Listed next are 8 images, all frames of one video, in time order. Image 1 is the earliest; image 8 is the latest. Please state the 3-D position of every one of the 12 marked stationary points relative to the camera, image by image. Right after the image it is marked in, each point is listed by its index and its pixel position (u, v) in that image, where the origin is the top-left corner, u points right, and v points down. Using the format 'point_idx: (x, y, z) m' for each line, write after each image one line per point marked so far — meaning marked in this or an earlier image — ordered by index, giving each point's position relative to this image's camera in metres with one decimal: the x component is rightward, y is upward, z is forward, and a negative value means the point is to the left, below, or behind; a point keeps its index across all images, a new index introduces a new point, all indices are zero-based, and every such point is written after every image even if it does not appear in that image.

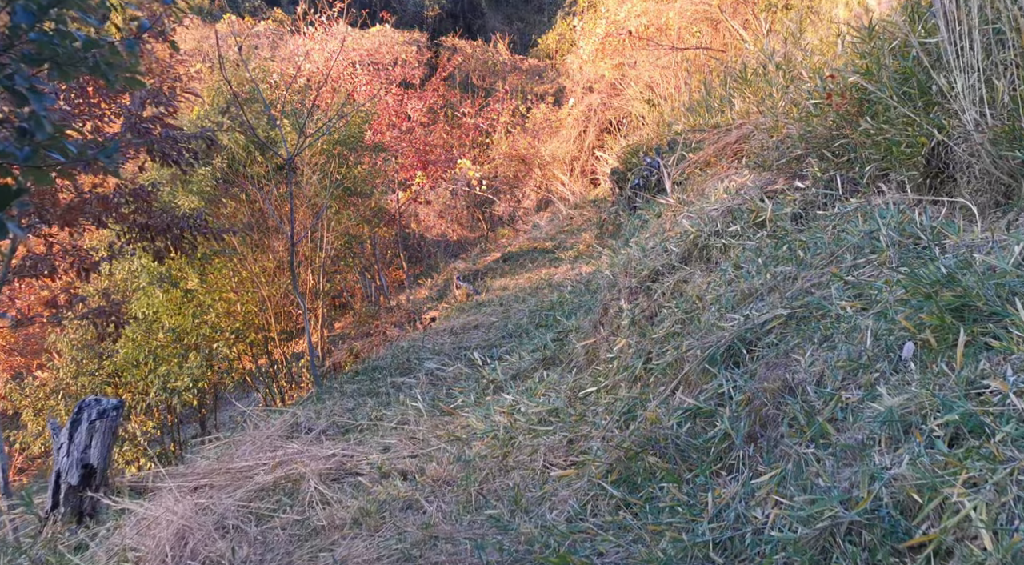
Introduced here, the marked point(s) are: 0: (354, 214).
0: (-1.6, +0.7, +11.3) m
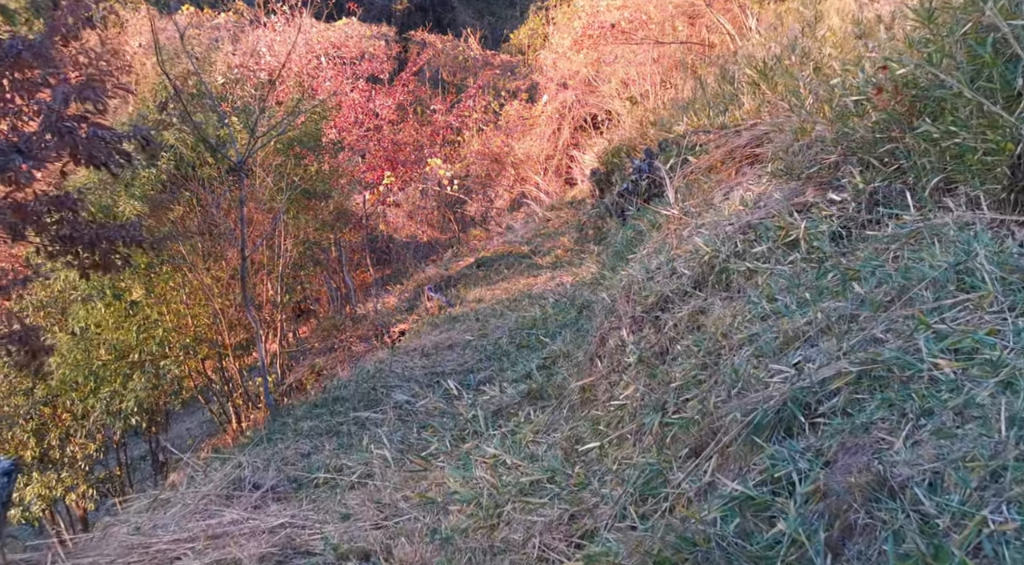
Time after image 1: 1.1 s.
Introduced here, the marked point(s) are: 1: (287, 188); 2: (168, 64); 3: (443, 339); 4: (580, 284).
0: (-1.8, +0.6, +10.5) m
1: (-1.9, +0.8, +9.8) m
2: (-2.9, +1.8, +9.6) m
3: (-0.5, -0.4, +8.2) m
4: (+0.6, 0.0, +9.1) m
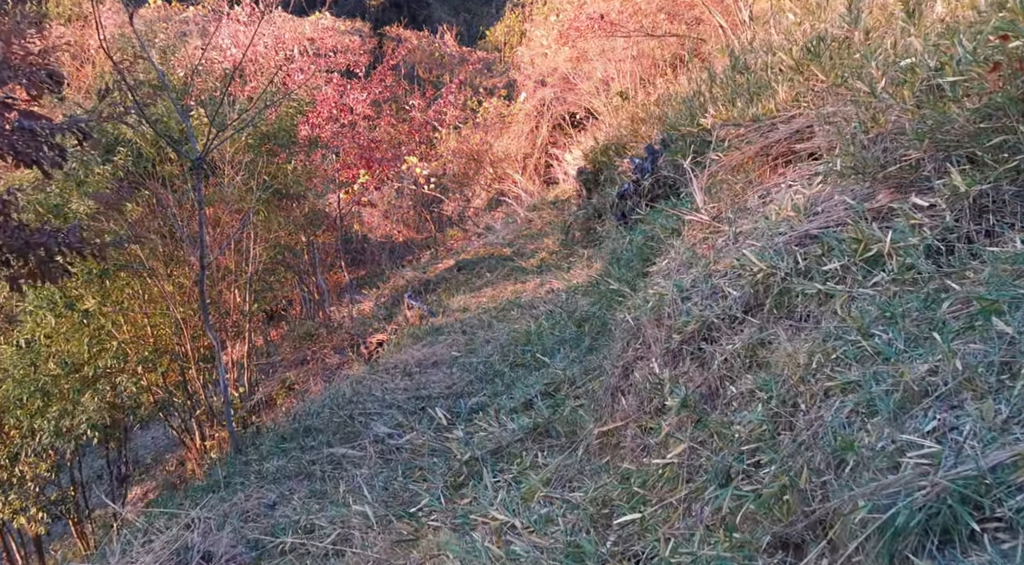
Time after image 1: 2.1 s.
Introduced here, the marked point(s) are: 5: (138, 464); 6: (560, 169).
0: (-2.0, +0.5, +9.7) m
1: (-2.0, +0.8, +9.0) m
2: (-3.0, +1.8, +8.8) m
3: (-0.6, -0.5, +7.4) m
4: (+0.5, -0.1, +8.4) m
5: (-3.4, -1.7, +10.3) m
6: (+0.6, +1.5, +15.4) m
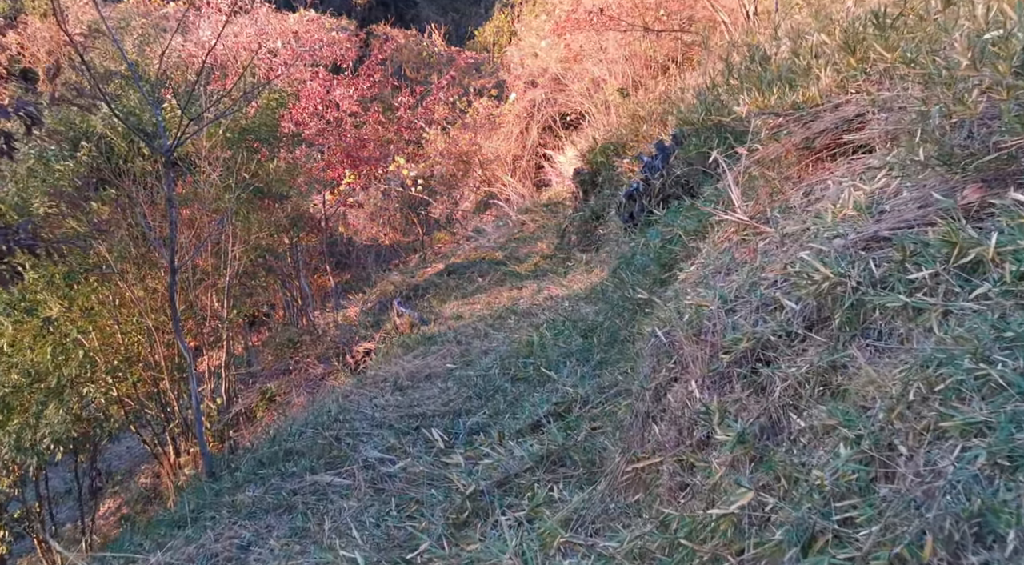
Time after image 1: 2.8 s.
0: (-2.0, +0.5, +9.1) m
1: (-2.1, +0.7, +8.4) m
2: (-3.0, +1.7, +8.2) m
3: (-0.6, -0.5, +6.9) m
4: (+0.5, -0.2, +7.9) m
5: (-3.5, -1.7, +9.7) m
6: (+0.5, +1.4, +14.8) m
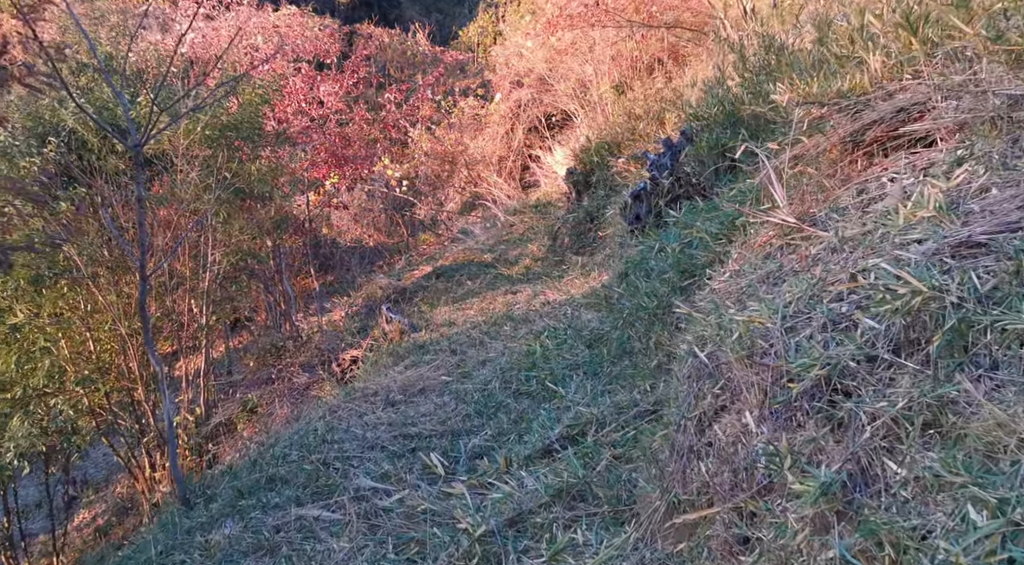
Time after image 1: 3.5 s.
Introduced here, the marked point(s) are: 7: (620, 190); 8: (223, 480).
0: (-2.0, +0.5, +8.6) m
1: (-2.1, +0.7, +7.9) m
2: (-3.0, +1.7, +7.7) m
3: (-0.6, -0.6, +6.4) m
4: (+0.4, -0.2, +7.4) m
5: (-3.5, -1.7, +9.2) m
6: (+0.4, +1.4, +14.4) m
7: (+1.0, +0.9, +11.0) m
8: (-1.5, -1.0, +5.9) m
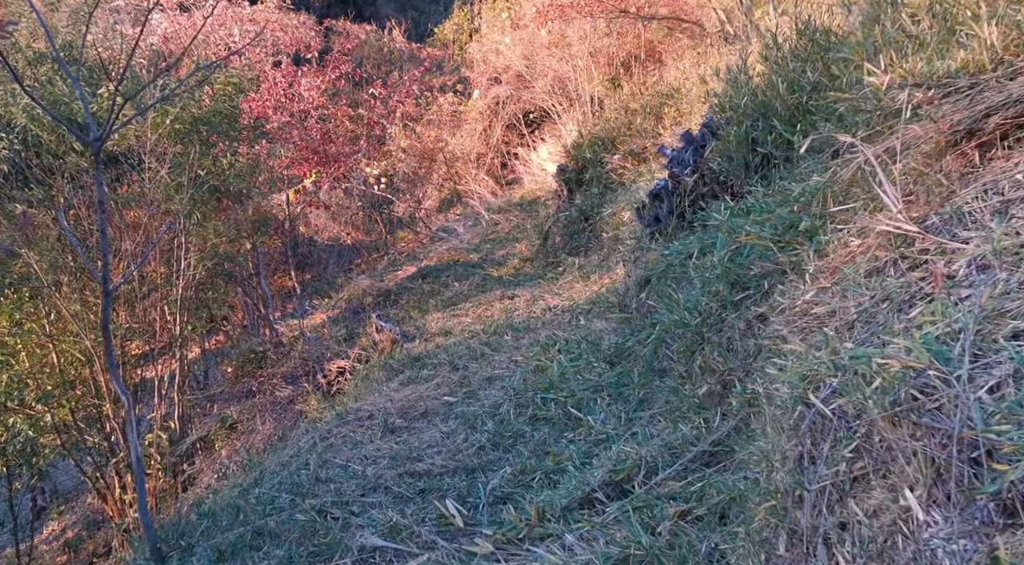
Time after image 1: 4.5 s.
0: (-2.0, +0.4, +7.9) m
1: (-2.1, +0.6, +7.2) m
2: (-3.0, +1.6, +6.9) m
3: (-0.6, -0.6, +5.7) m
4: (+0.5, -0.2, +6.8) m
5: (-3.5, -1.8, +8.5) m
6: (+0.2, +1.4, +13.7) m
7: (+1.0, +0.9, +10.3) m
8: (-1.4, -1.1, +5.2) m
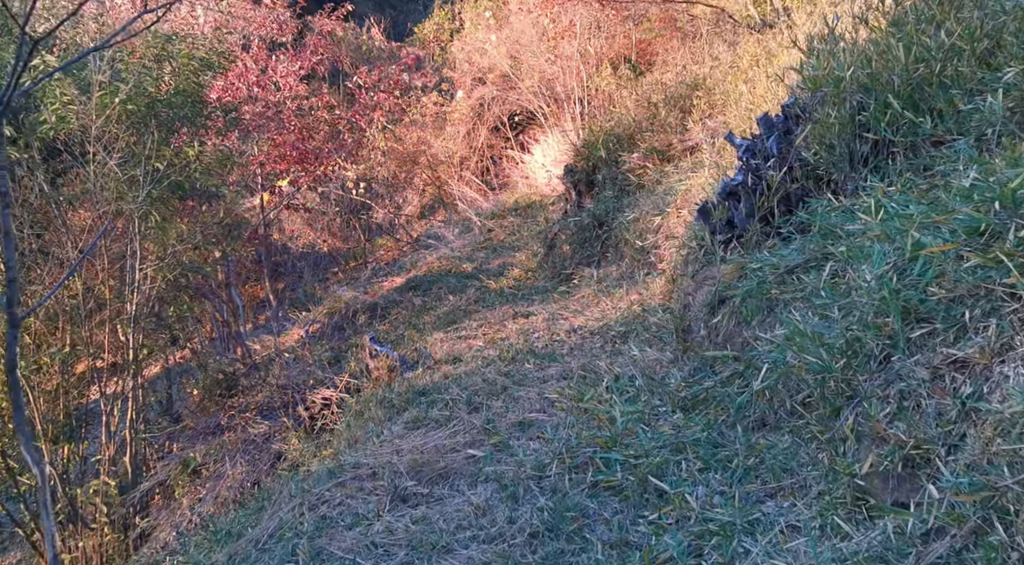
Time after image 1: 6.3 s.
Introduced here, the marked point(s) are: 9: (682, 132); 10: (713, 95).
0: (-1.9, +0.3, +6.7) m
1: (-1.9, +0.5, +5.9) m
2: (-2.9, +1.6, +5.7) m
3: (-0.4, -0.7, +4.5) m
4: (+0.6, -0.3, +5.6) m
5: (-3.4, -1.9, +7.2) m
6: (+0.2, +1.2, +12.5) m
7: (+1.0, +0.7, +9.2) m
8: (-1.3, -1.1, +3.9) m
9: (+1.4, +1.3, +9.4) m
10: (+1.6, +1.5, +9.3) m
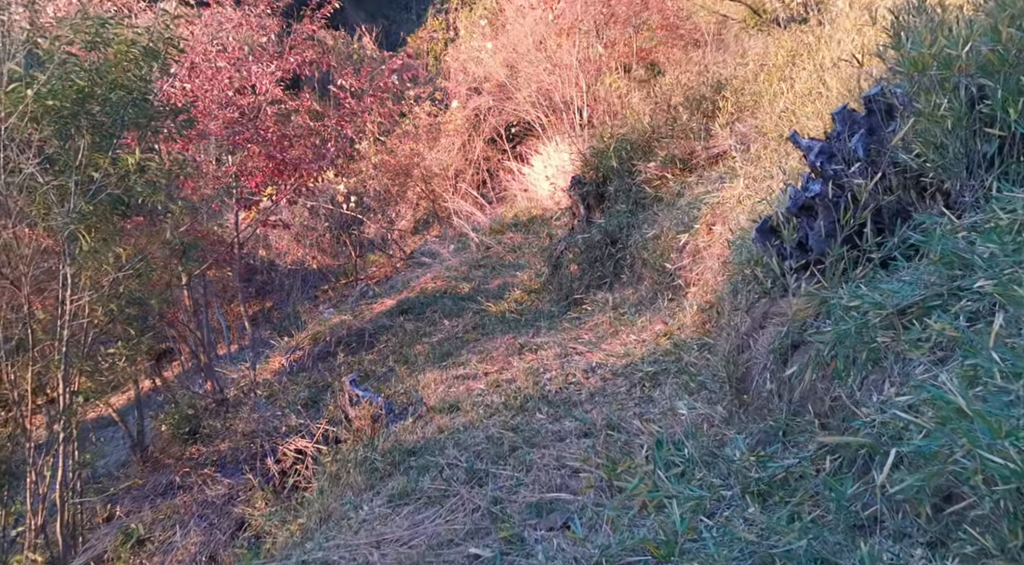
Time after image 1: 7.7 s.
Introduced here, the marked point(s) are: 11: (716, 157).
0: (-1.9, +0.2, +5.6) m
1: (-1.9, +0.4, +4.9) m
2: (-2.8, +1.4, +4.6) m
3: (-0.3, -0.8, +3.4) m
4: (+0.6, -0.5, +4.5) m
5: (-3.4, -2.1, +6.1) m
6: (+0.2, +1.0, +11.5) m
7: (+1.0, +0.6, +8.1) m
8: (-1.2, -1.3, +2.8) m
9: (+1.4, +1.1, +8.3) m
10: (+1.7, +1.4, +8.3) m
11: (+1.5, +0.9, +8.1) m
